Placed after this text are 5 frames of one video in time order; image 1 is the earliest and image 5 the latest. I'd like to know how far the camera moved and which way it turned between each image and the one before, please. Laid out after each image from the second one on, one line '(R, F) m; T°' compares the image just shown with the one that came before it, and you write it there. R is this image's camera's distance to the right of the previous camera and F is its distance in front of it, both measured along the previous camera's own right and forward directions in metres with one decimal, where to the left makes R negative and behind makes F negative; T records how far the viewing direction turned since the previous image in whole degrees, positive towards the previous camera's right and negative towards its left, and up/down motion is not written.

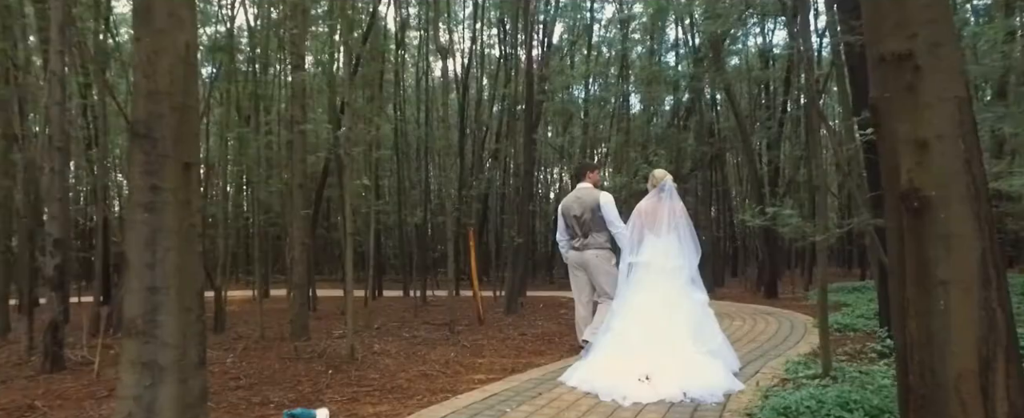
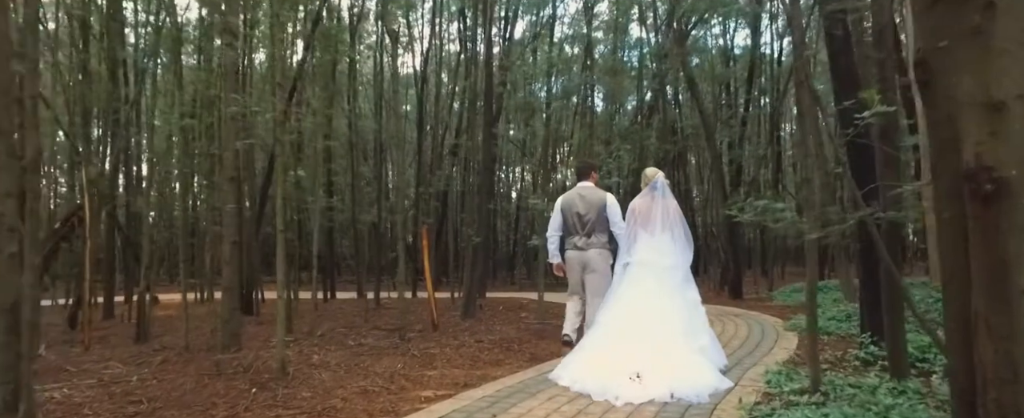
(+0.1, +0.6) m; +4°
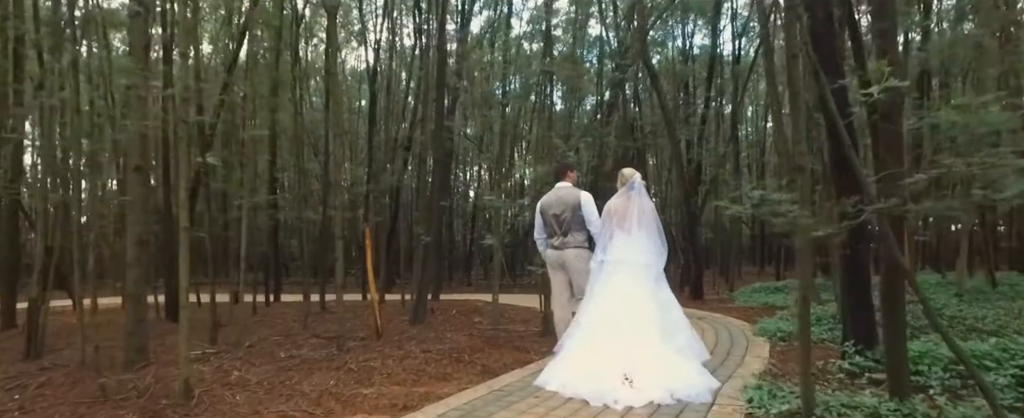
(+0.1, +0.6) m; +4°
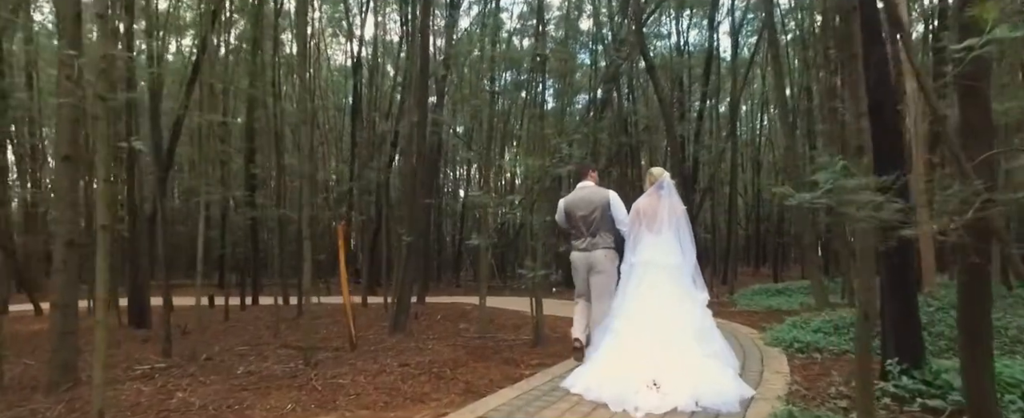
(0.0, +0.7) m; +1°
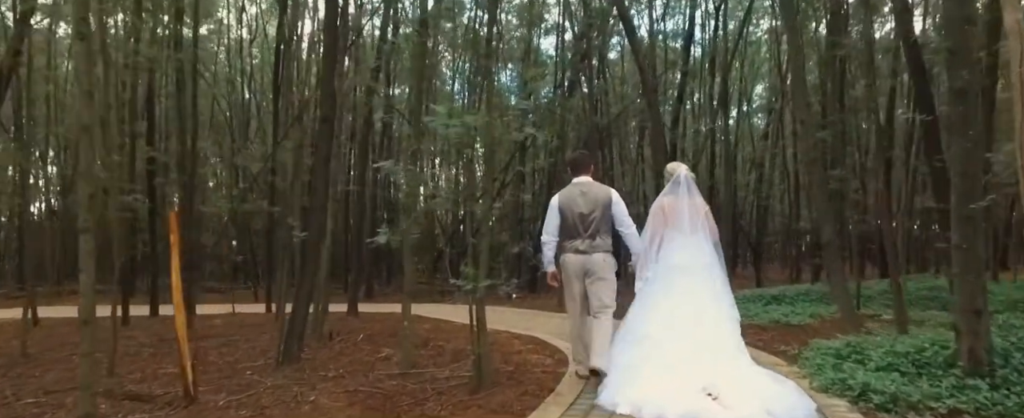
(+0.3, +2.2) m; +3°
